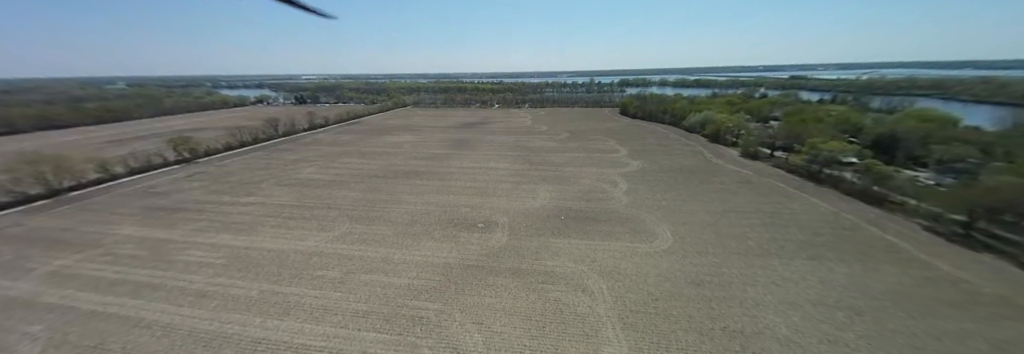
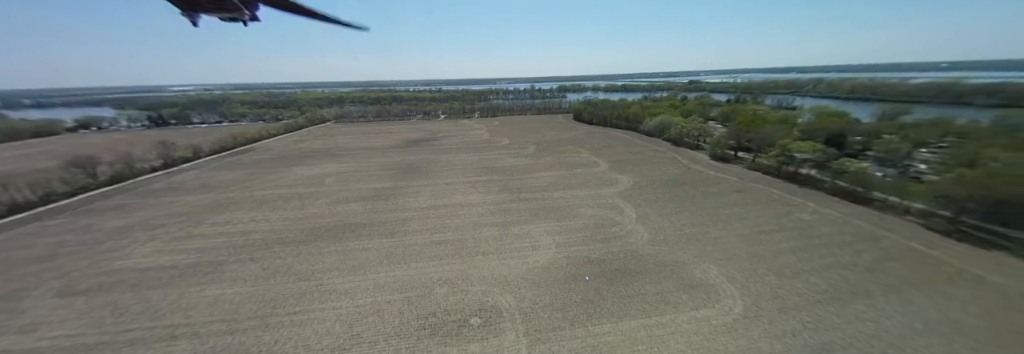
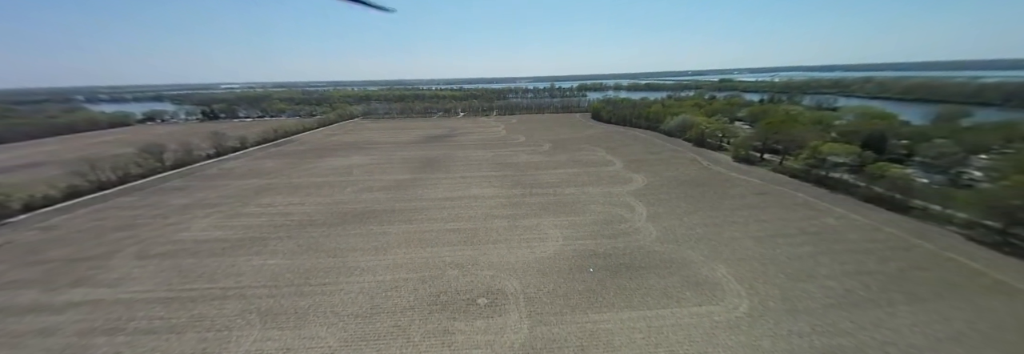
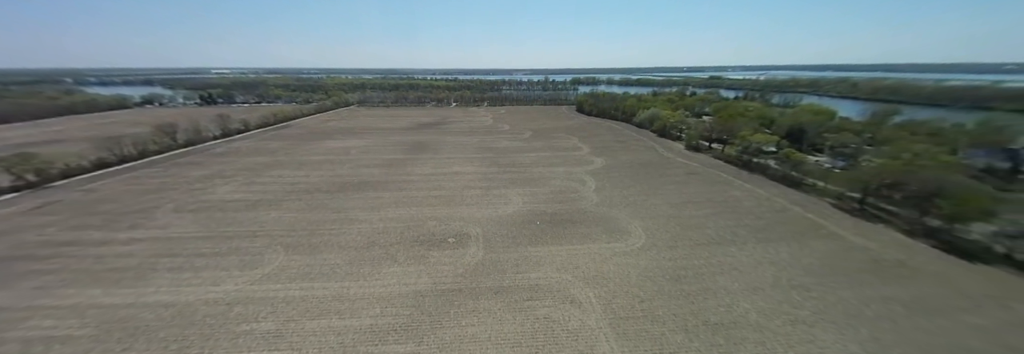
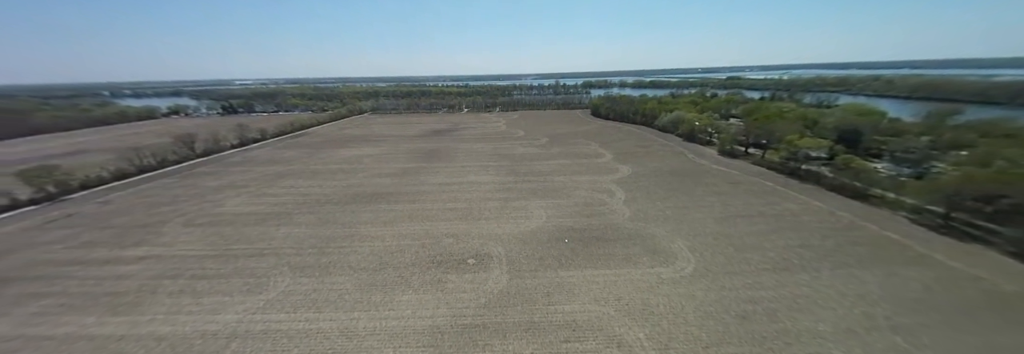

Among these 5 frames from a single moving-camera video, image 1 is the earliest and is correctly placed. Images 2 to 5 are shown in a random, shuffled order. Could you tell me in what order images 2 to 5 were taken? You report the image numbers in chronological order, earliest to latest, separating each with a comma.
4, 5, 3, 2
